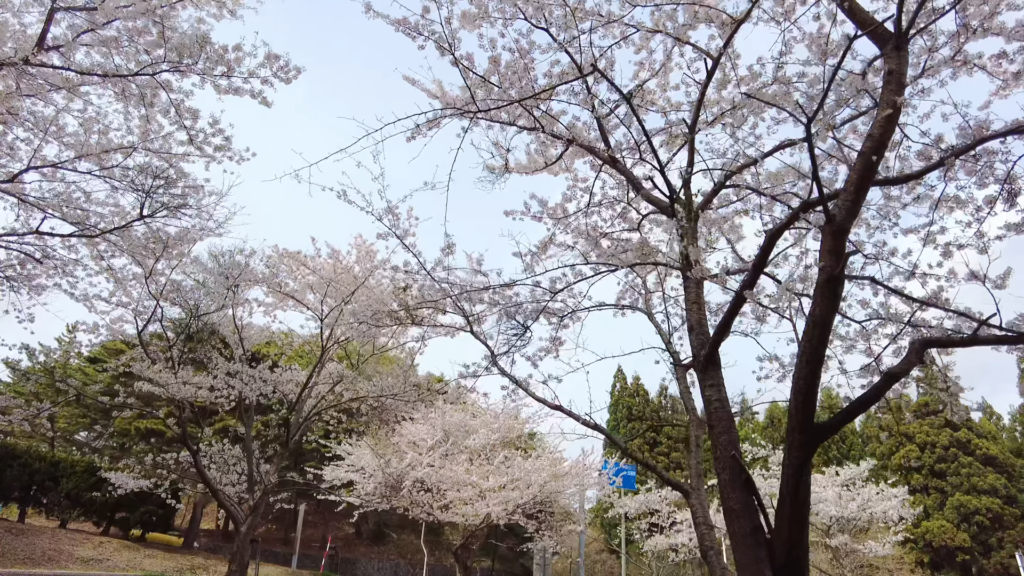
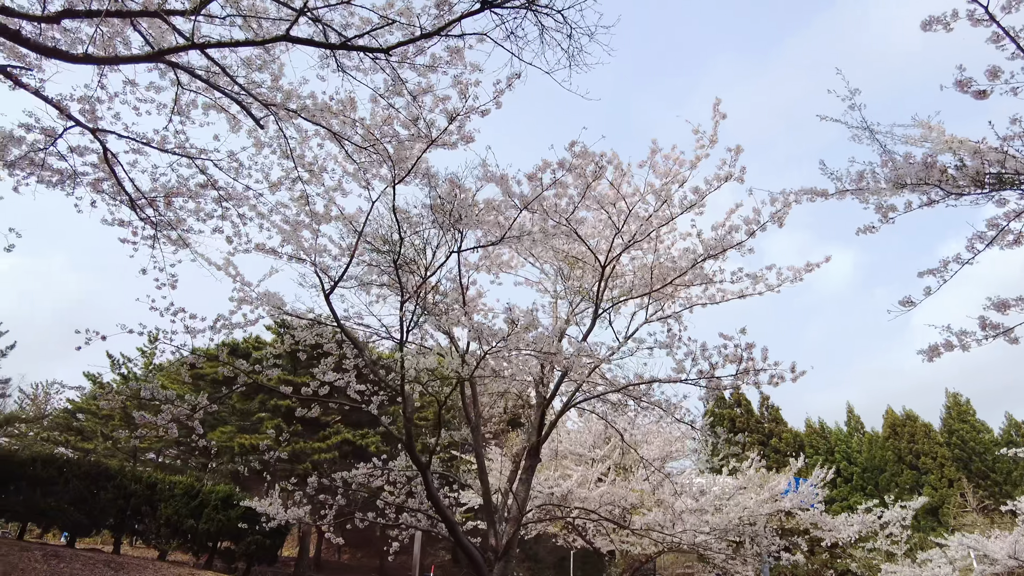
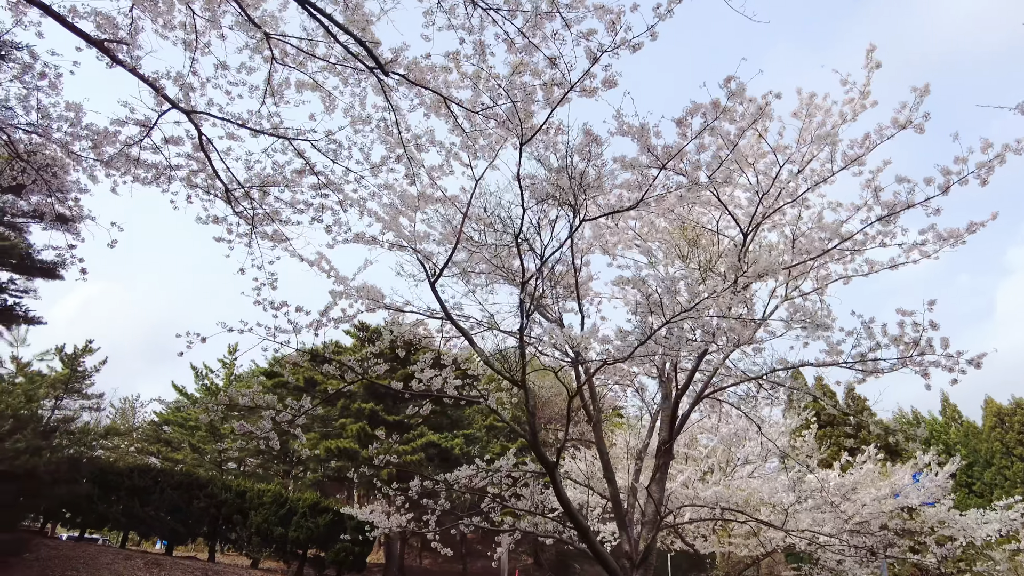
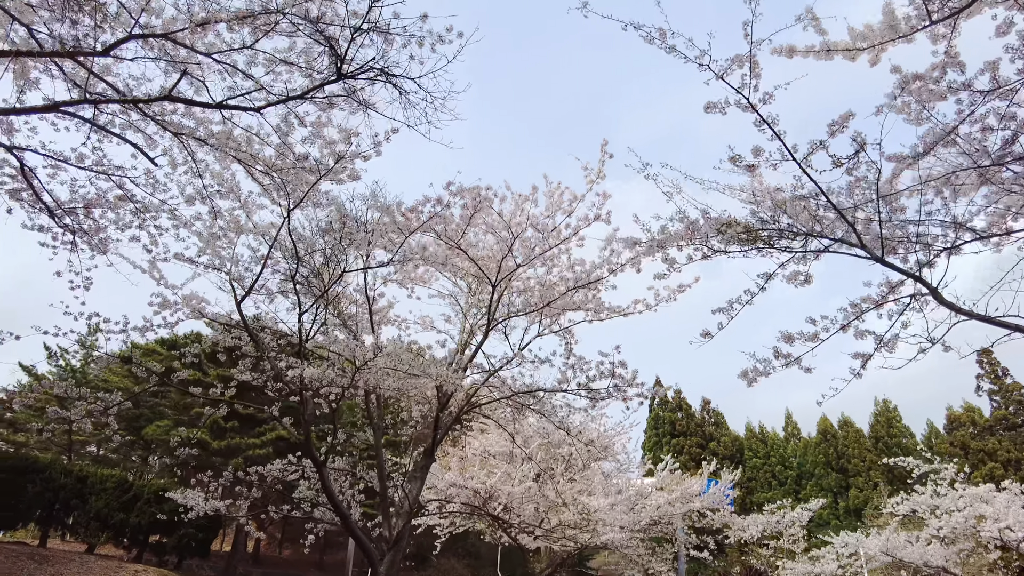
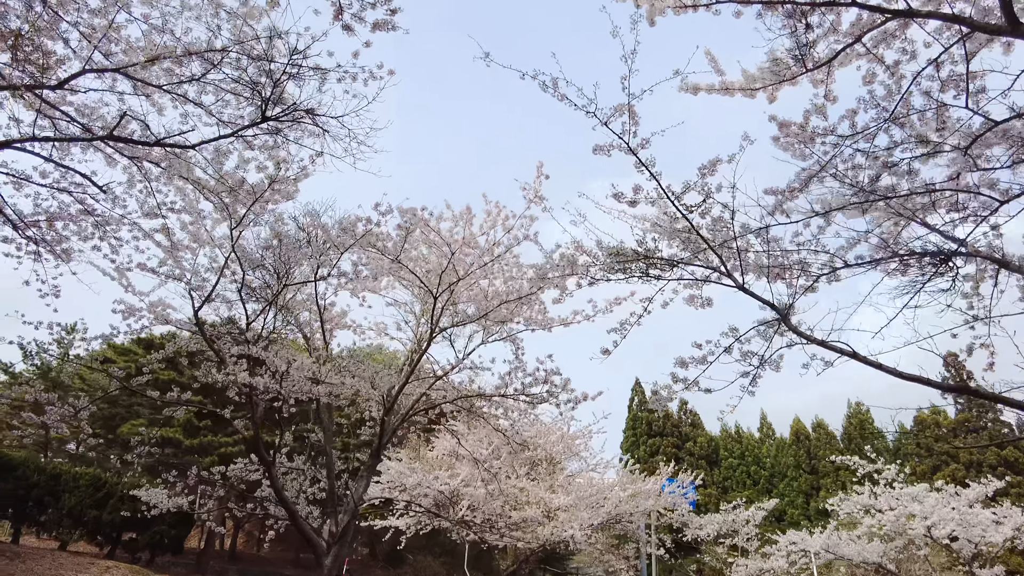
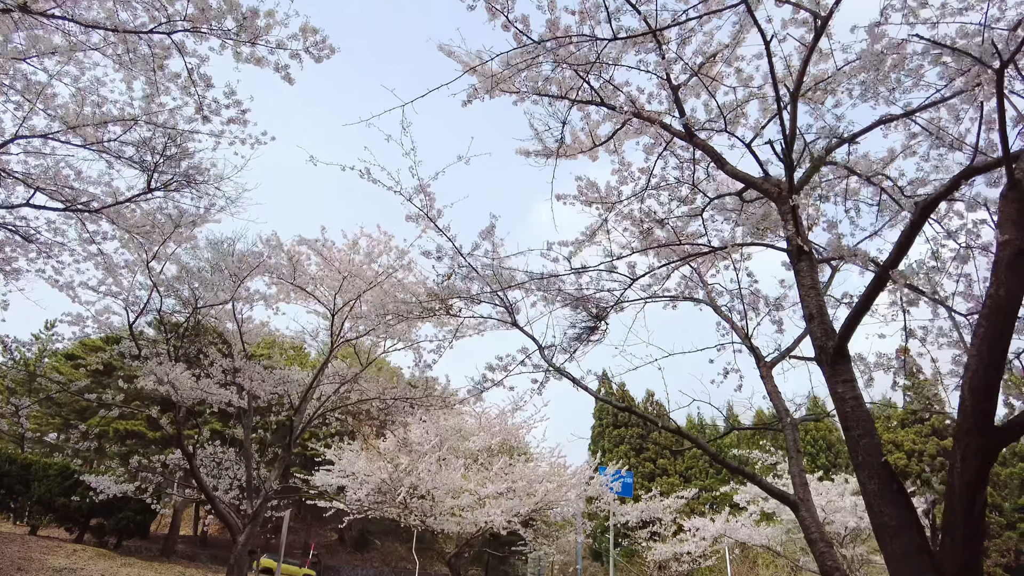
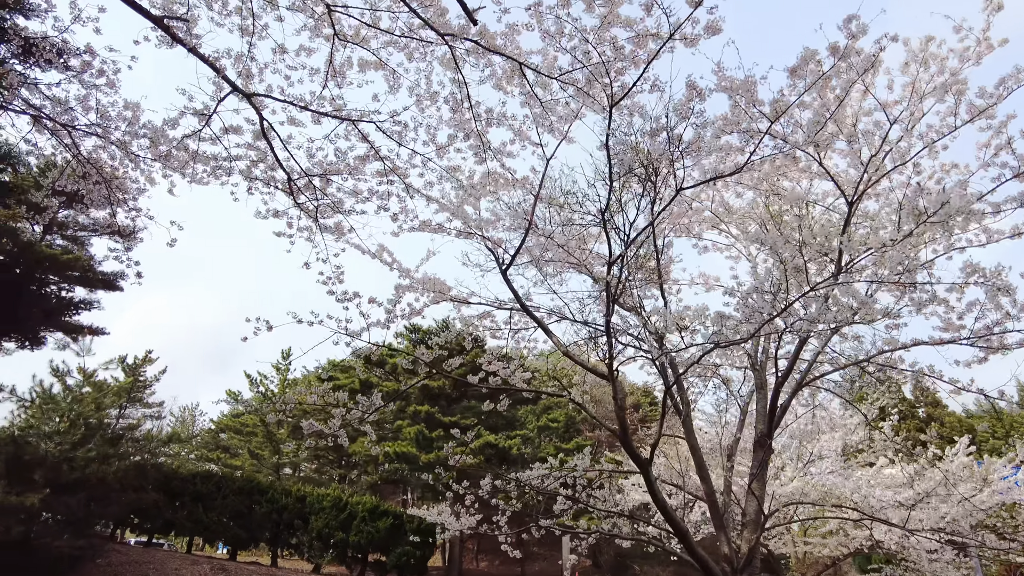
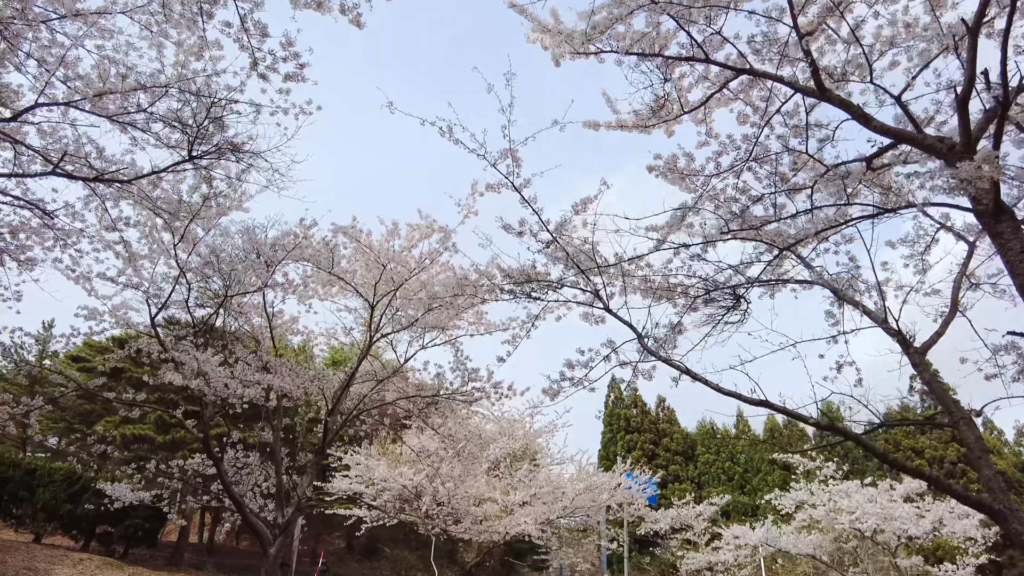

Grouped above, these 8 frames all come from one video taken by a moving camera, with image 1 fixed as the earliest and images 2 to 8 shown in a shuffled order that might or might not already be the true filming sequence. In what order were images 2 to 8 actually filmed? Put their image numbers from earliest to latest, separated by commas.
6, 8, 5, 4, 2, 3, 7
